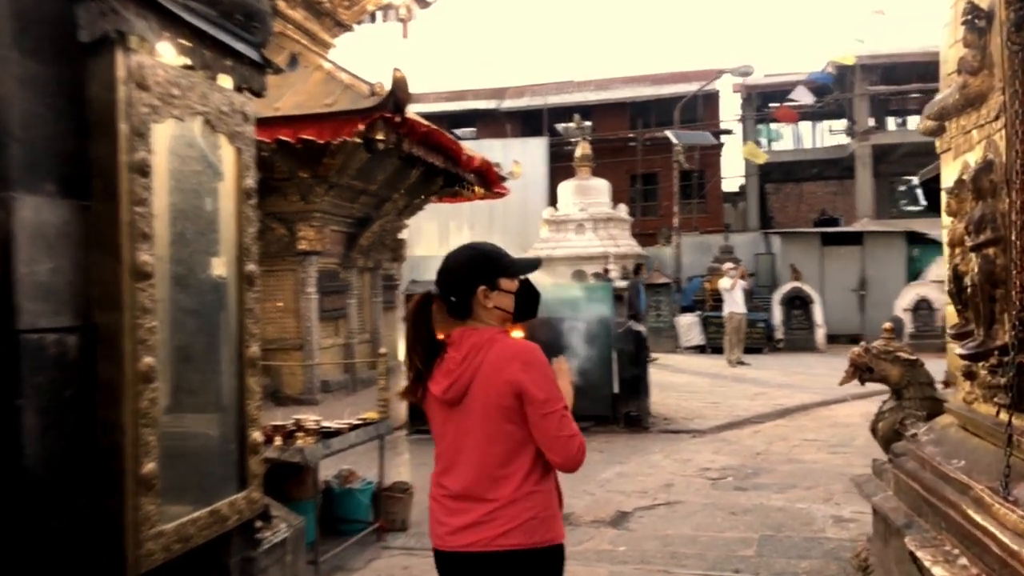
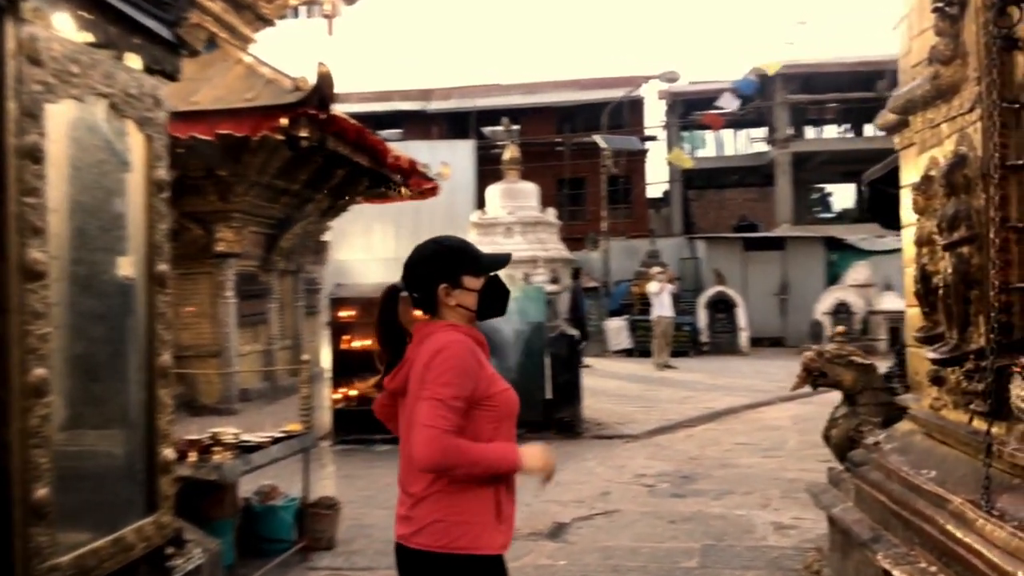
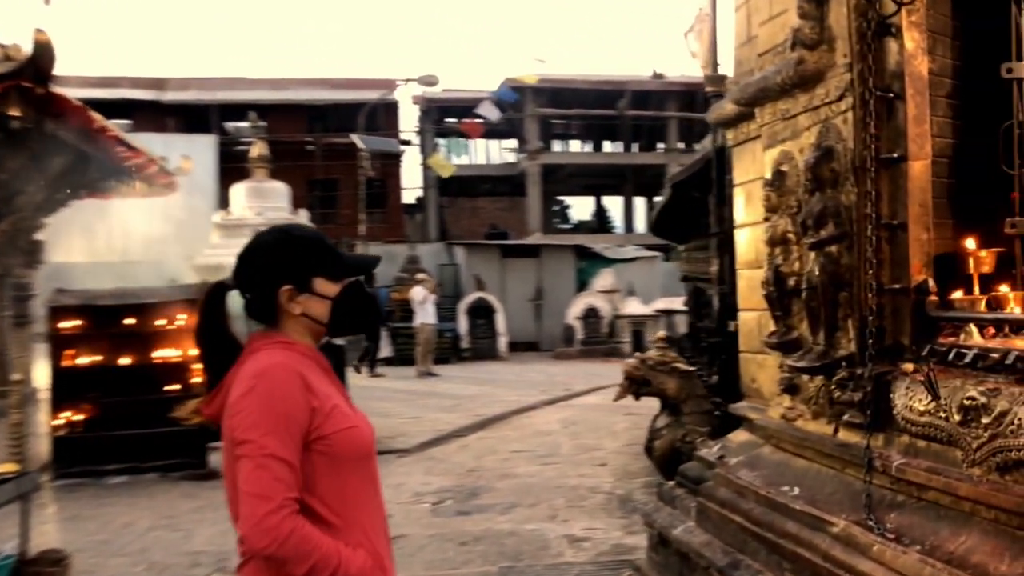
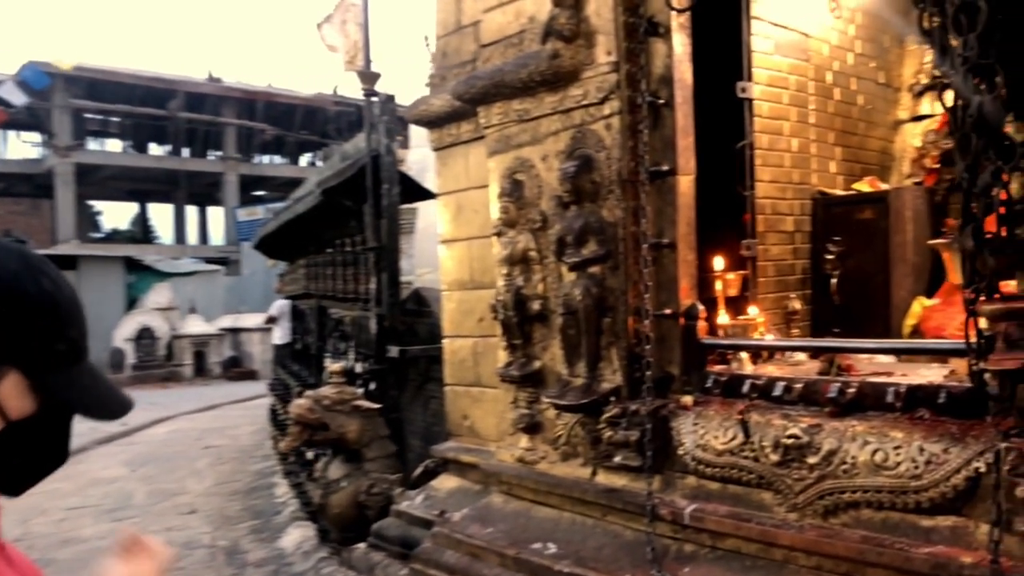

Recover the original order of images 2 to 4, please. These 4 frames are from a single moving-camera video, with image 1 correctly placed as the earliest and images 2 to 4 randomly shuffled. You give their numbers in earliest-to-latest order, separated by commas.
2, 3, 4
